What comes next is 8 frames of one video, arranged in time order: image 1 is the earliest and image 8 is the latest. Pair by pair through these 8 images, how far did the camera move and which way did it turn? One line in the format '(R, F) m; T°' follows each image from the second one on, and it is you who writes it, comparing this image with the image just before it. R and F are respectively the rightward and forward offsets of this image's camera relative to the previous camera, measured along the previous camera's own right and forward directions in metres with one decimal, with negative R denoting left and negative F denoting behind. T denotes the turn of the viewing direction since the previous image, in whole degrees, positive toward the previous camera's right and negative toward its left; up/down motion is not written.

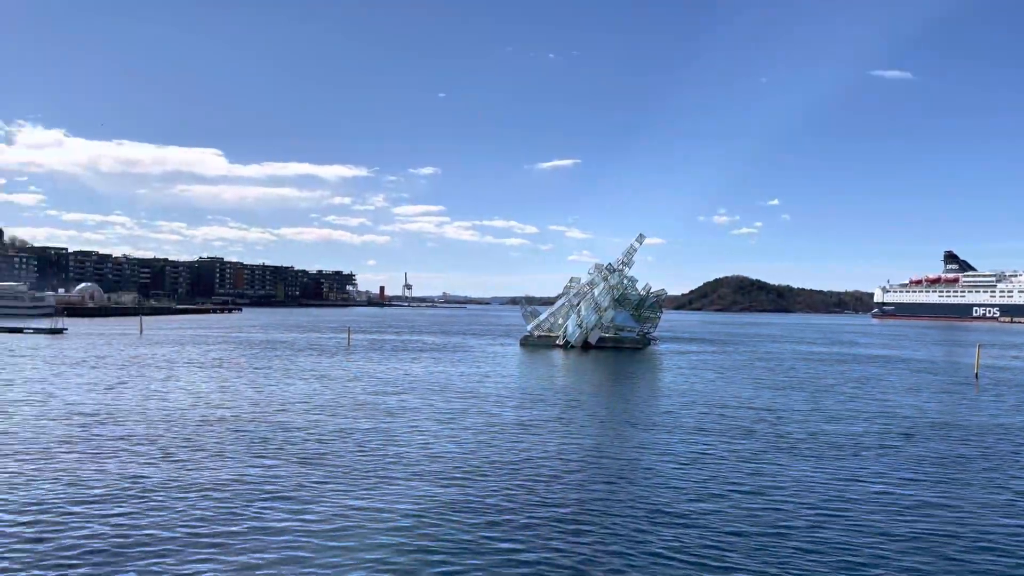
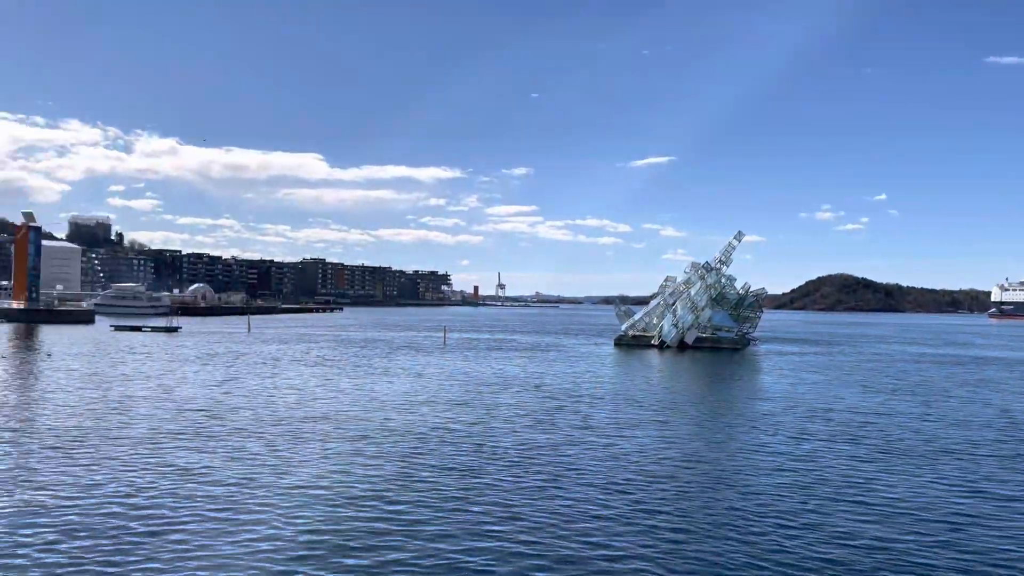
(0.0, +0.4) m; -7°
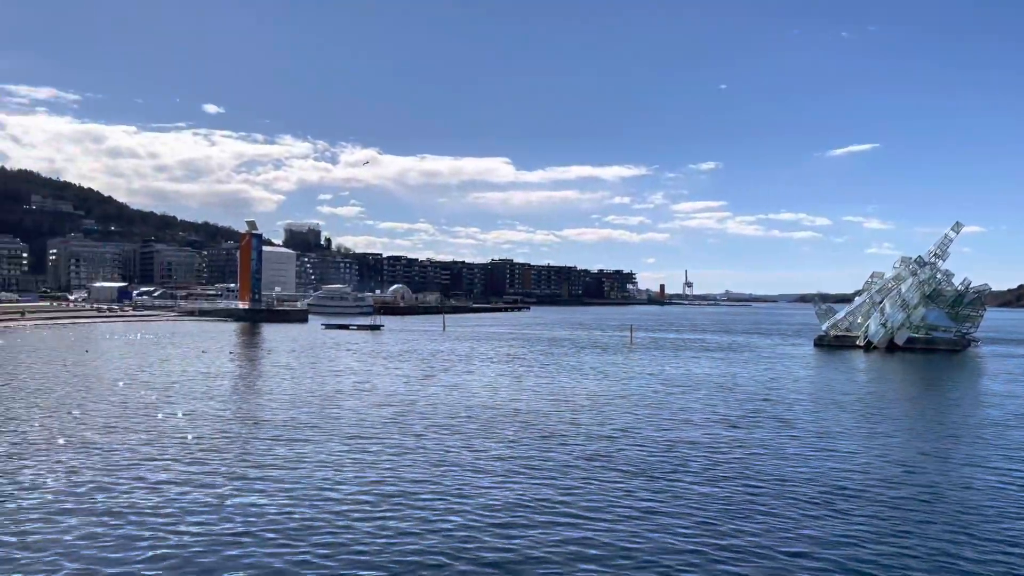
(-0.1, +0.1) m; -13°
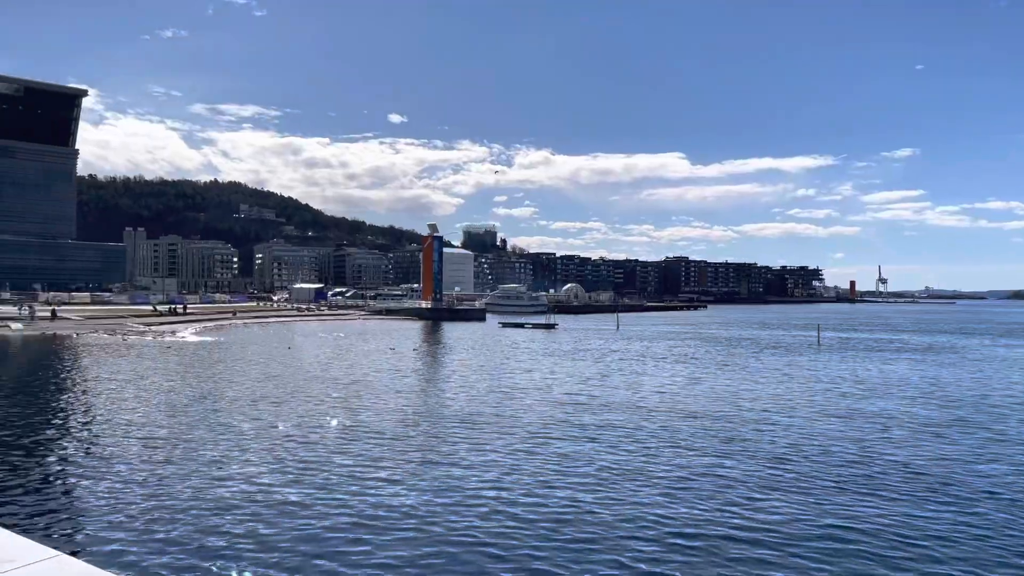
(0.0, 0.0) m; -12°
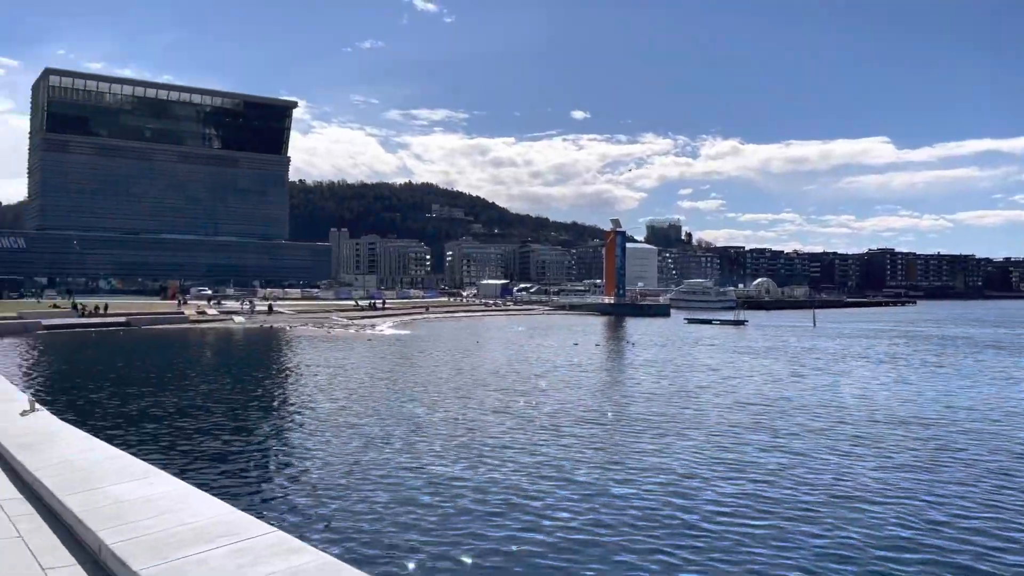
(0.0, +0.1) m; -13°
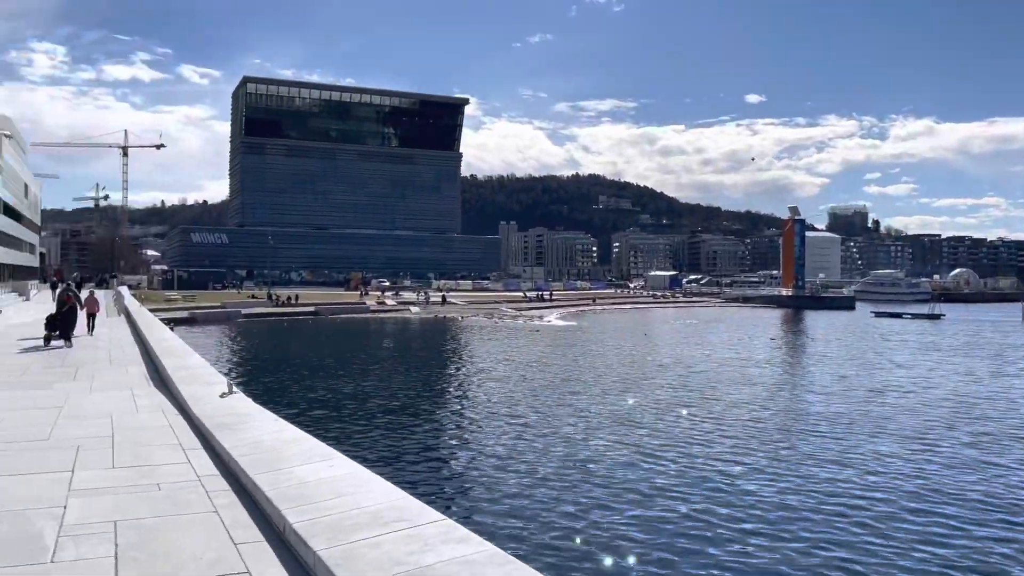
(0.0, +0.1) m; -12°
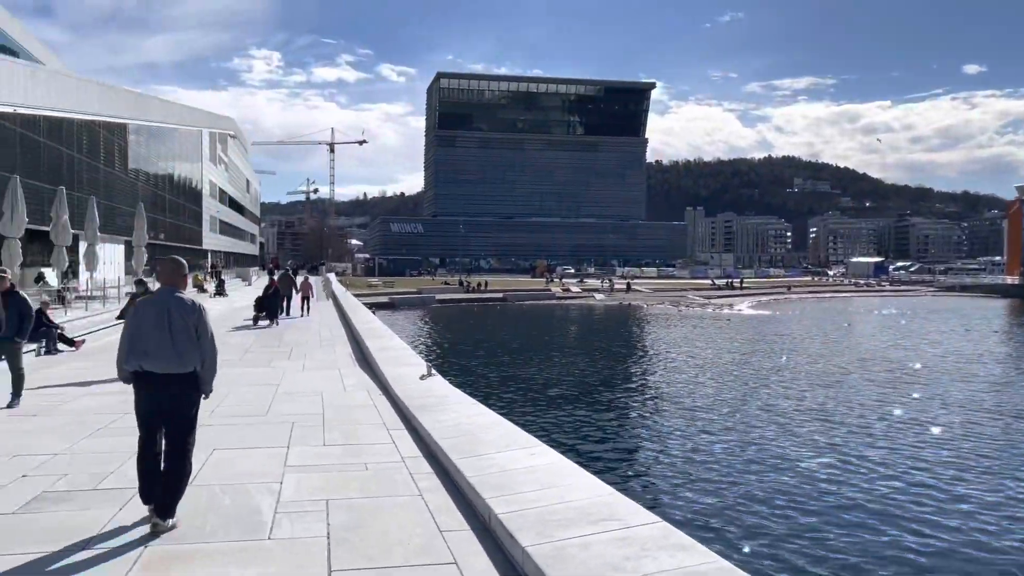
(-0.1, +0.3) m; -13°
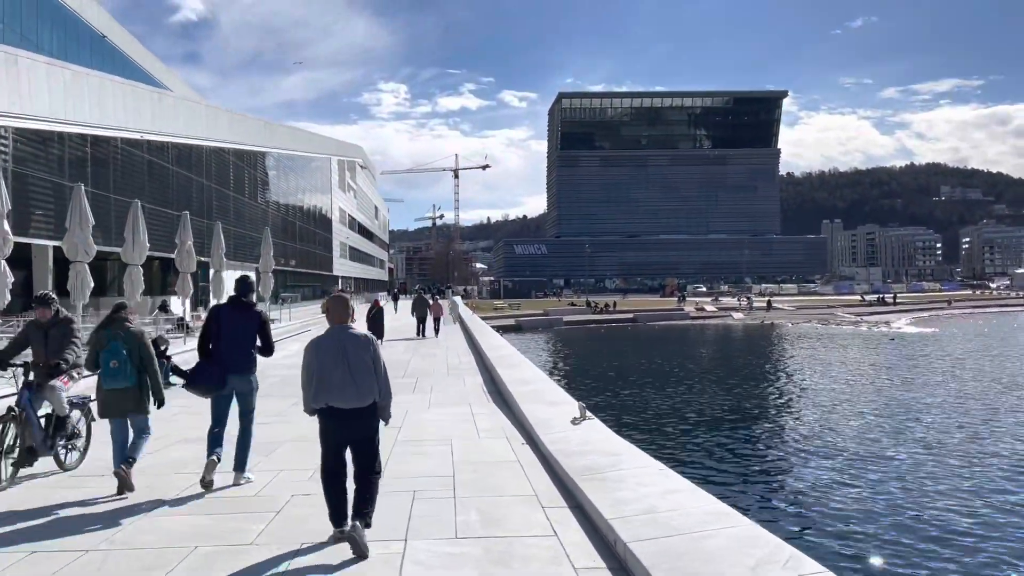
(-0.4, +1.8) m; -9°
